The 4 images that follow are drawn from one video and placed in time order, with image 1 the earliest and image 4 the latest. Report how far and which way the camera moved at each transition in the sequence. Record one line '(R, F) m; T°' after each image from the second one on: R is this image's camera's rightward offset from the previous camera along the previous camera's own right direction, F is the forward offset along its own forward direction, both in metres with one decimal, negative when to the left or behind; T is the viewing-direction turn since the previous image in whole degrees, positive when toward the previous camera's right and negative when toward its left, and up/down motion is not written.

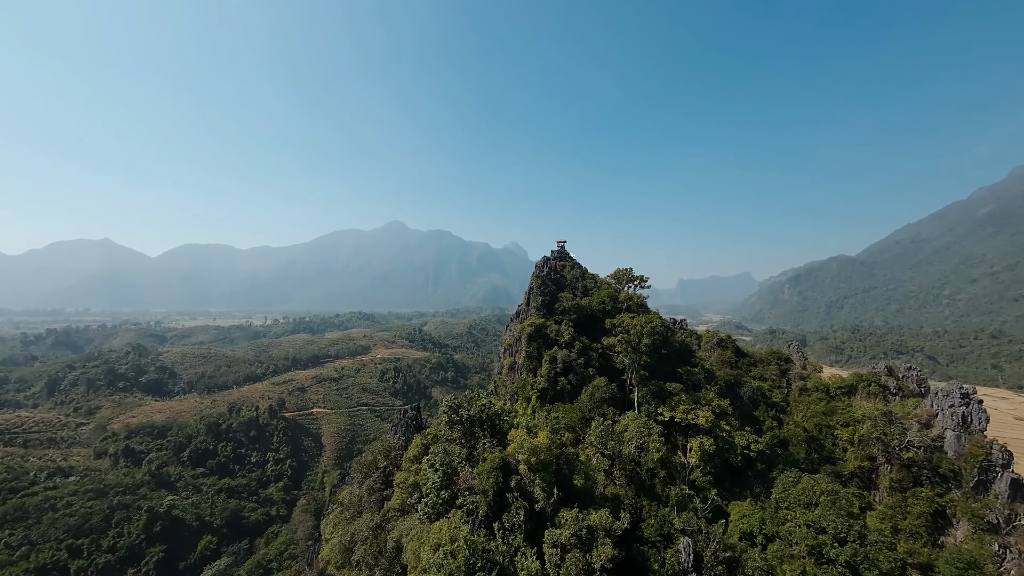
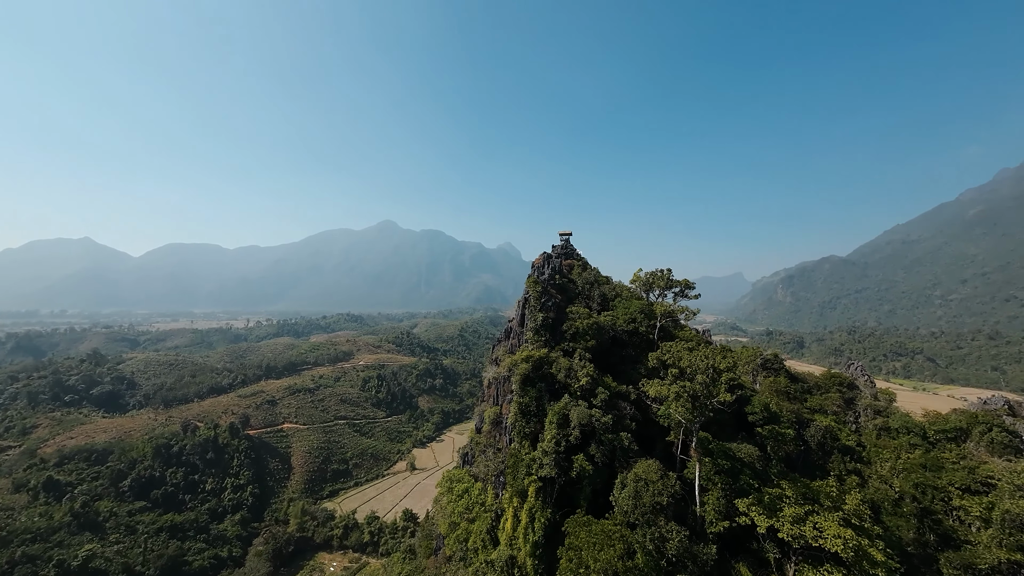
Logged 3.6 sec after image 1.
(+0.3, +7.2) m; +1°
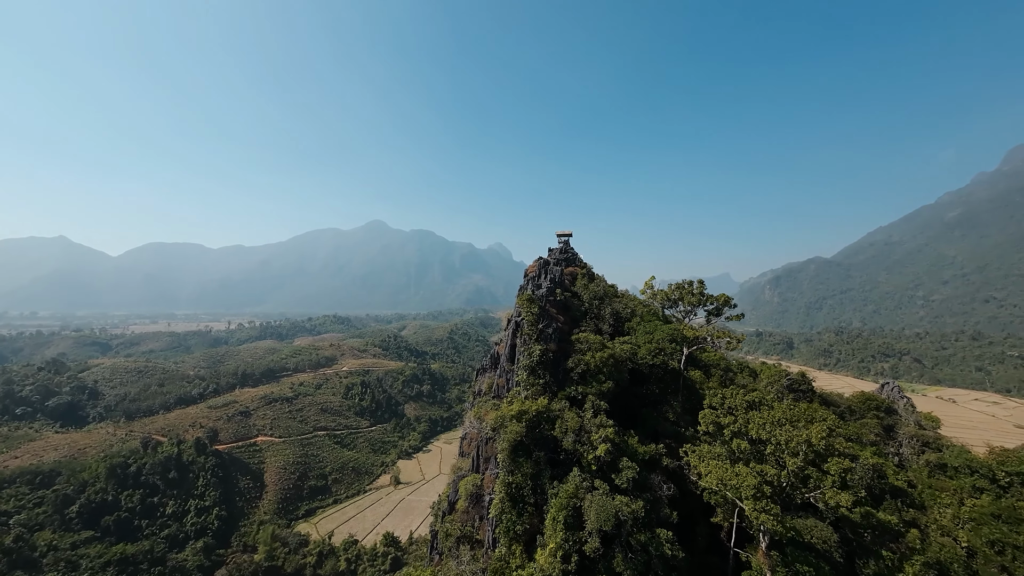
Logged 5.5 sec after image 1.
(+0.1, +3.7) m; +1°
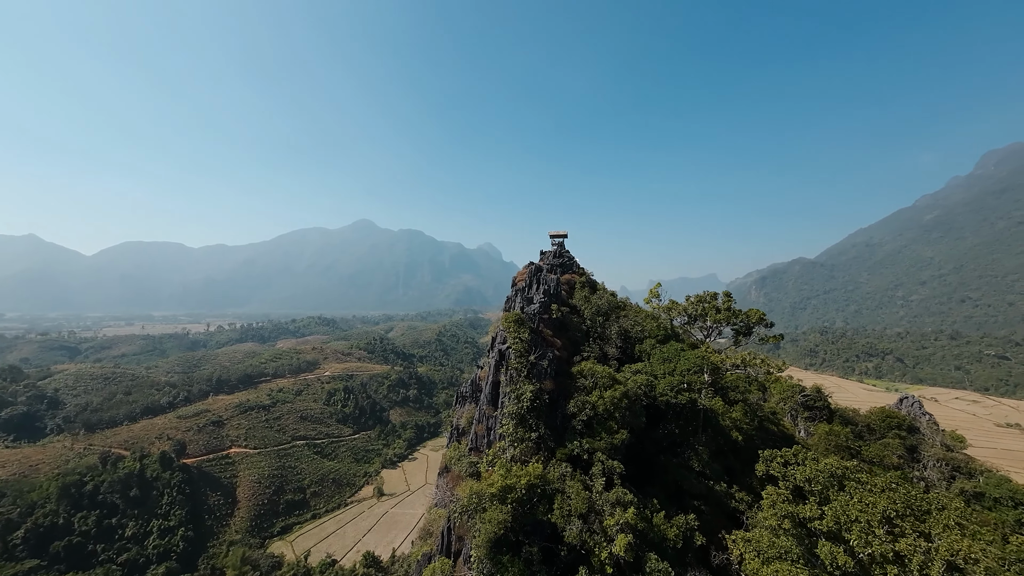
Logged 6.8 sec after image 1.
(+0.2, +2.5) m; +2°
